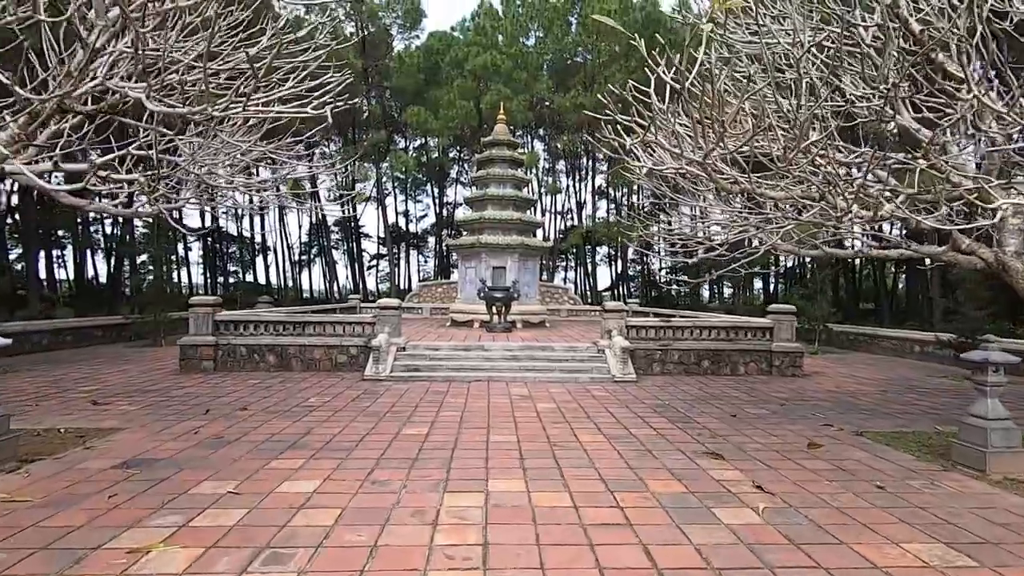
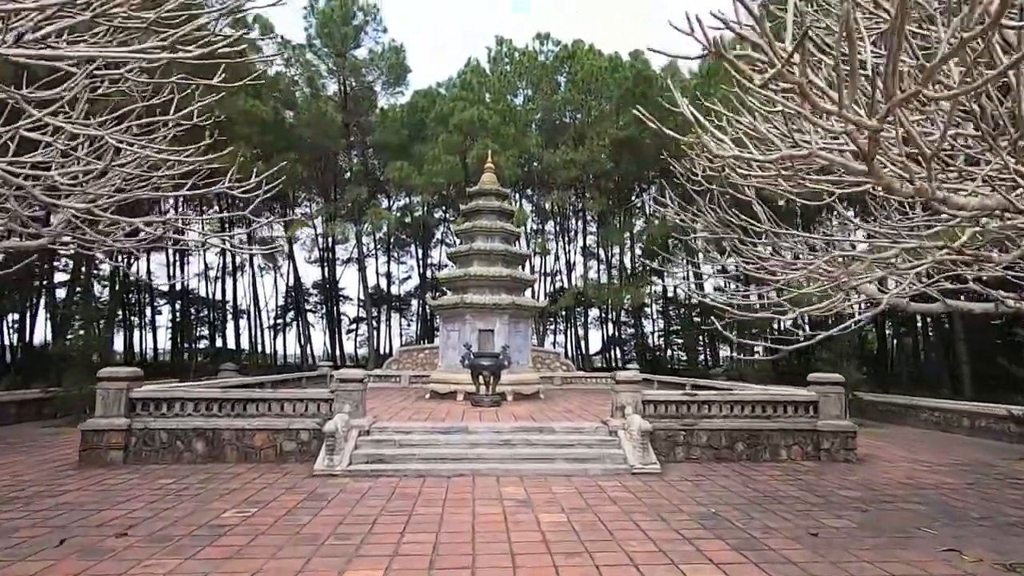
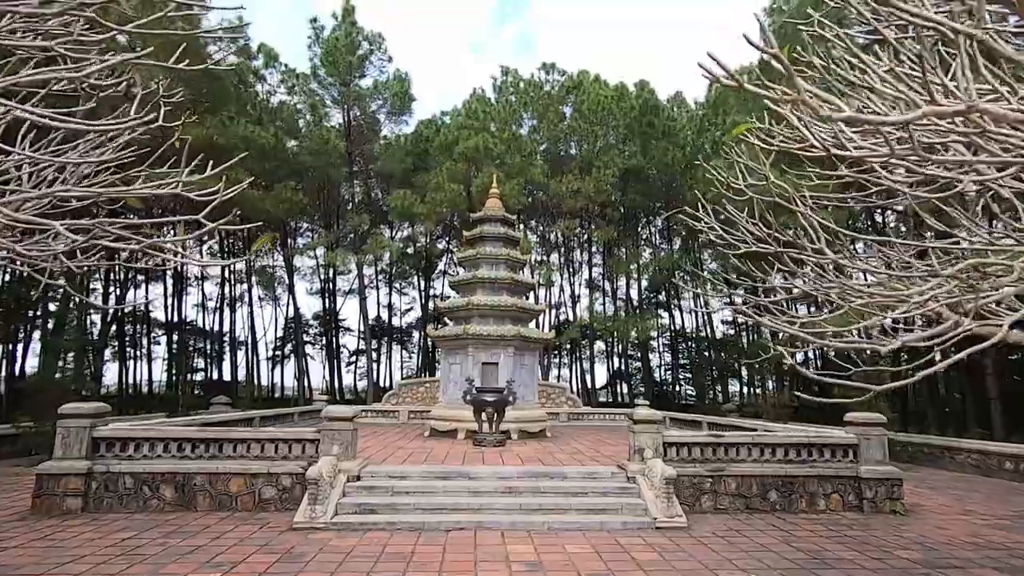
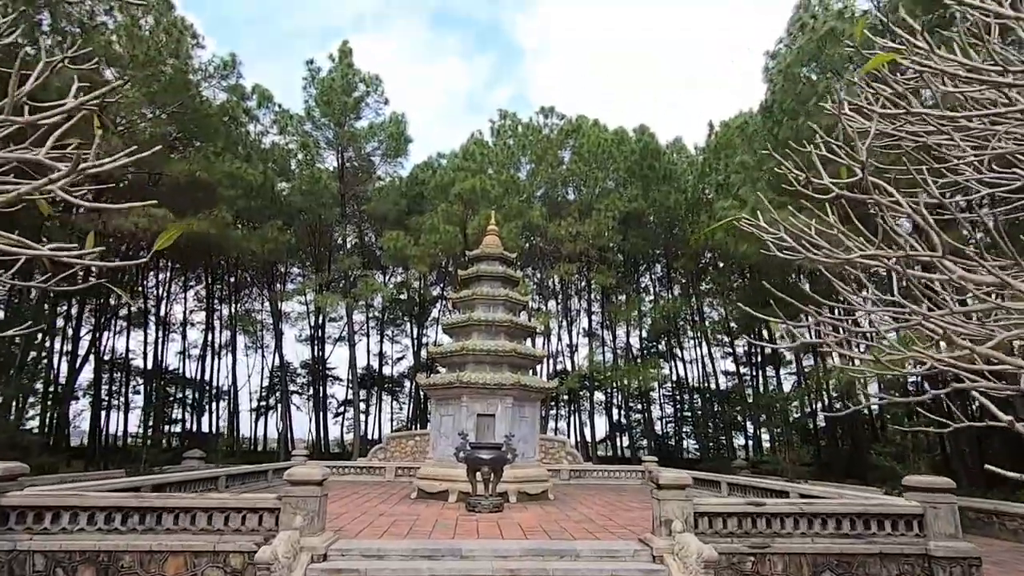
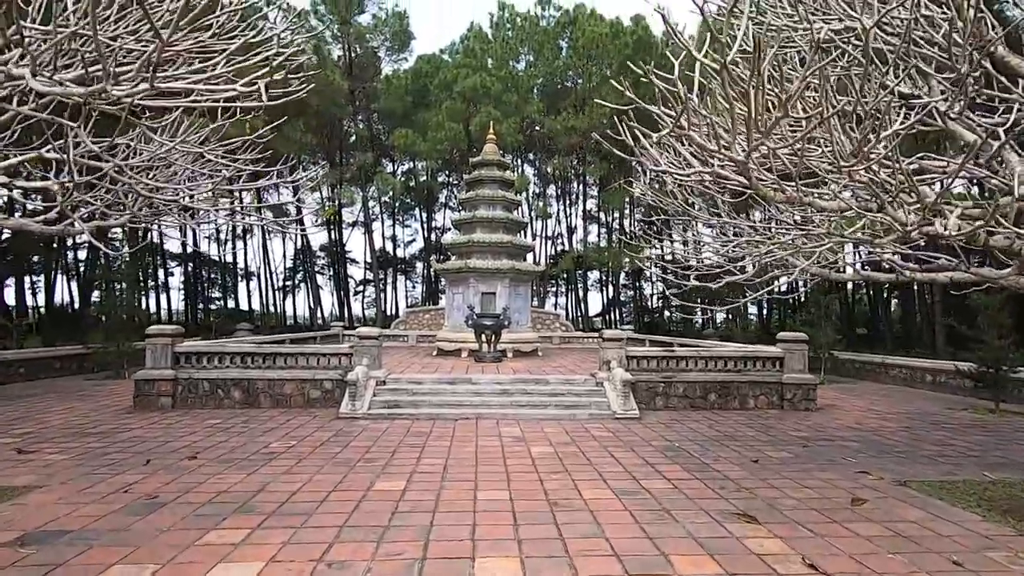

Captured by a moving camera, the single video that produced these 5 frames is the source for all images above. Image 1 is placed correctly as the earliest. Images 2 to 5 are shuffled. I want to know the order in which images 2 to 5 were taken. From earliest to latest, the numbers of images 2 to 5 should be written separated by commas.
5, 2, 3, 4
